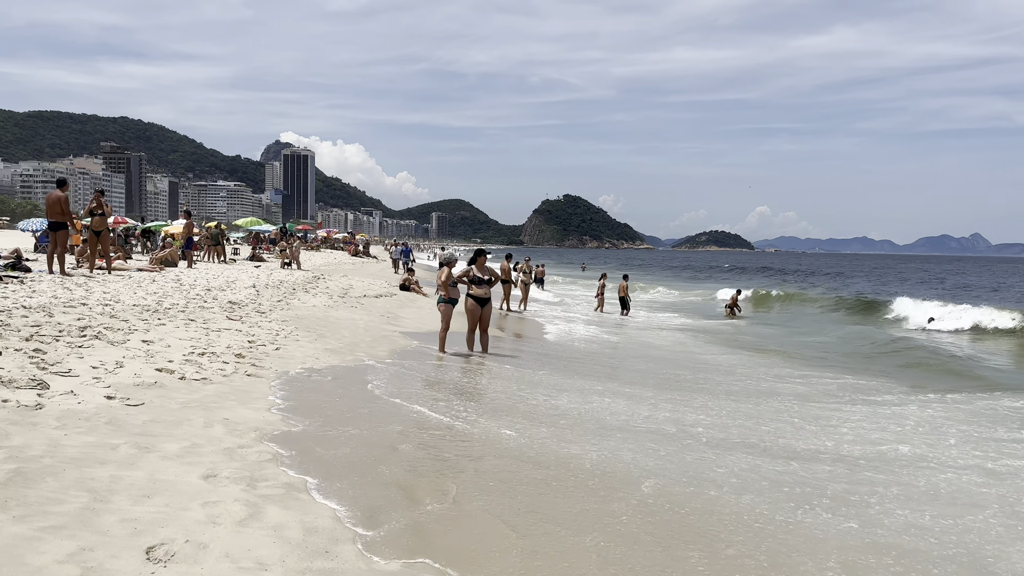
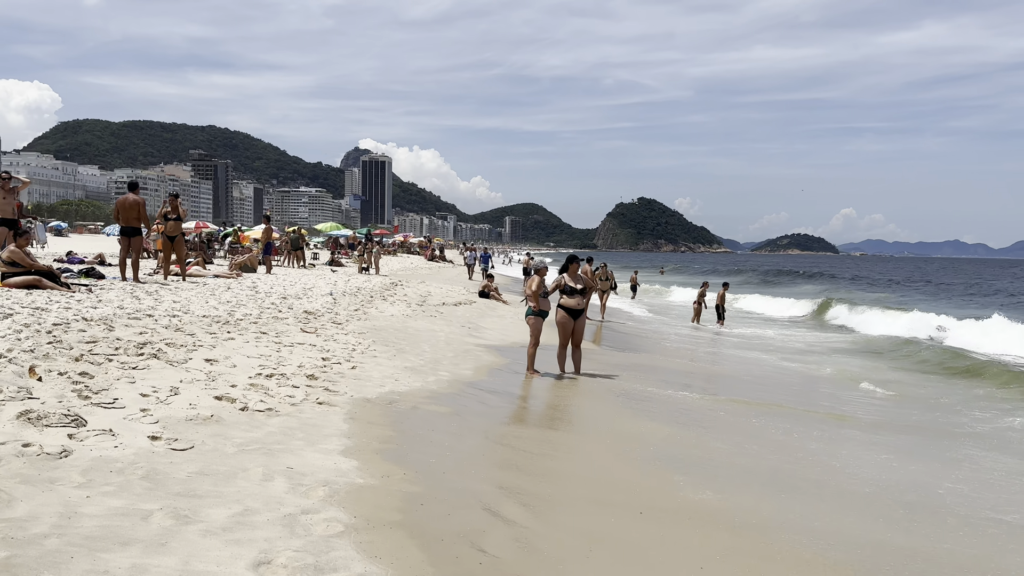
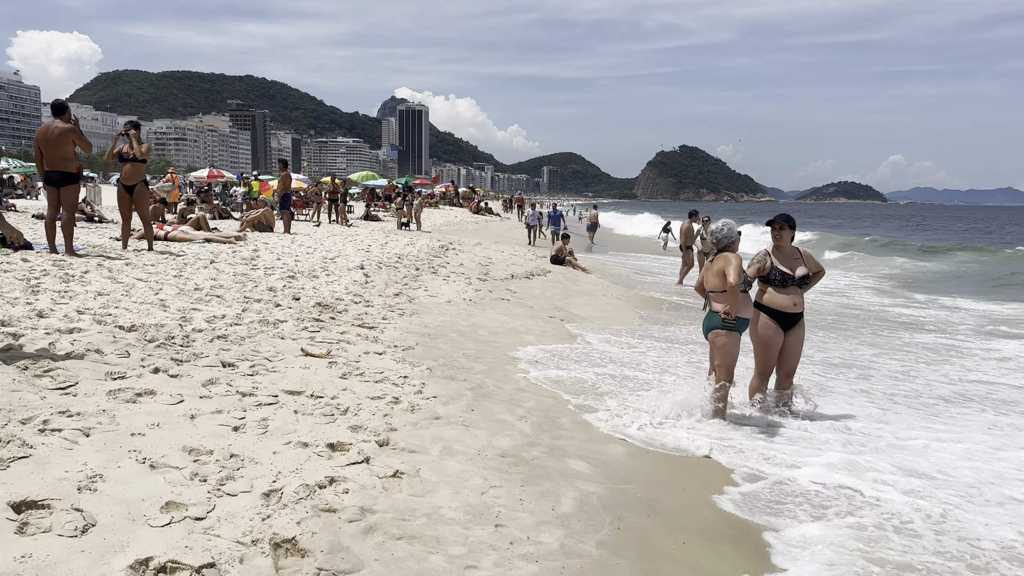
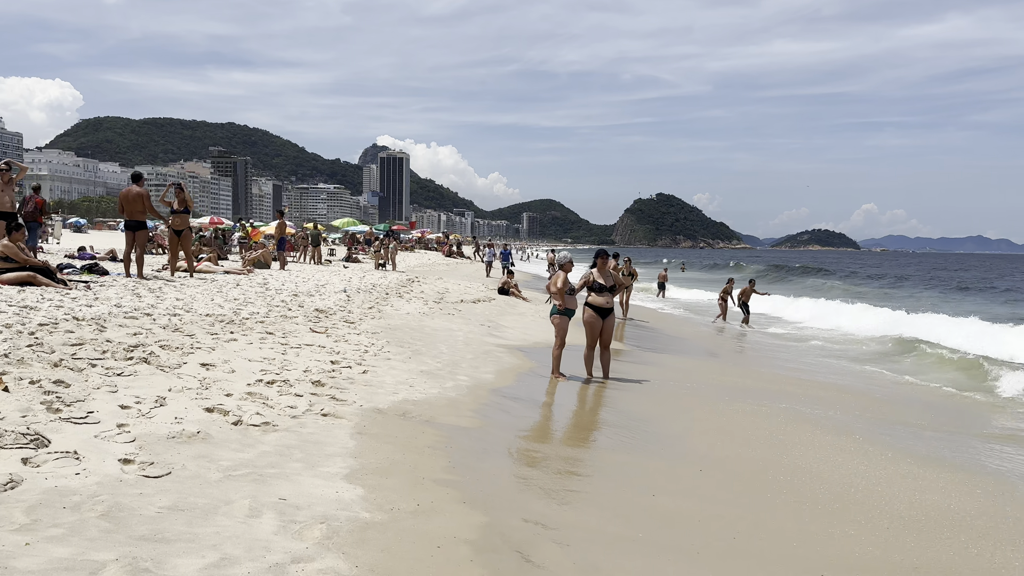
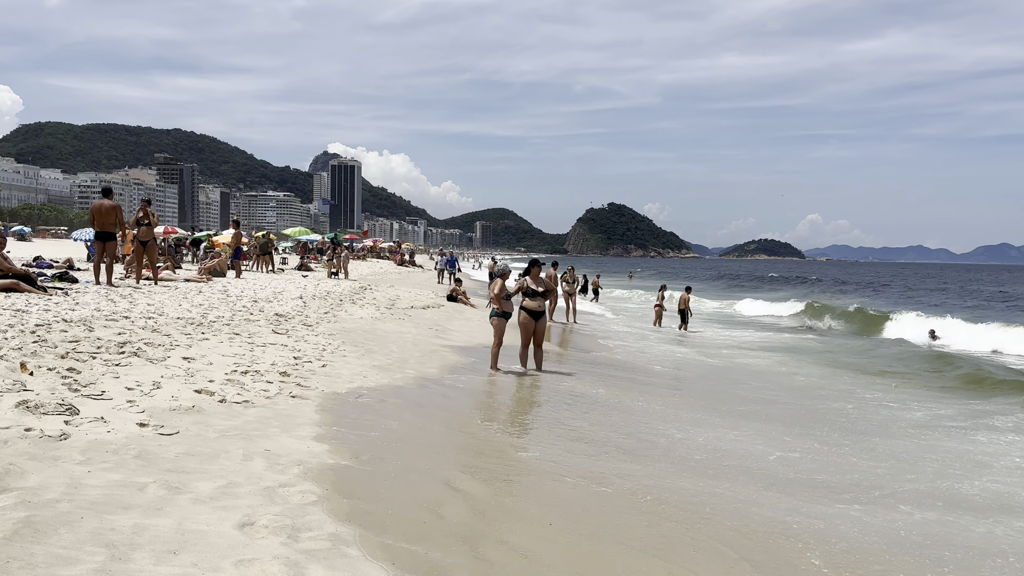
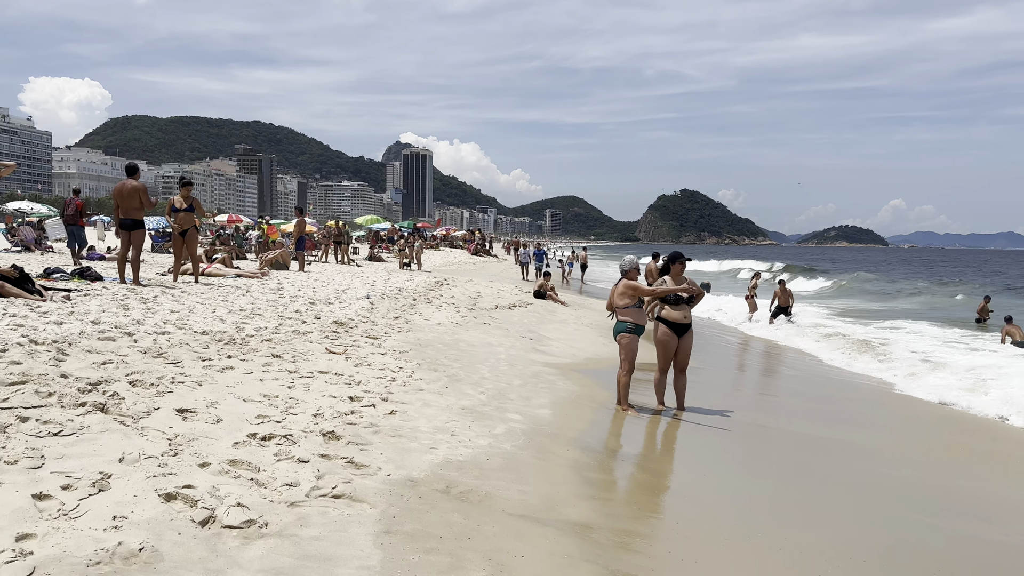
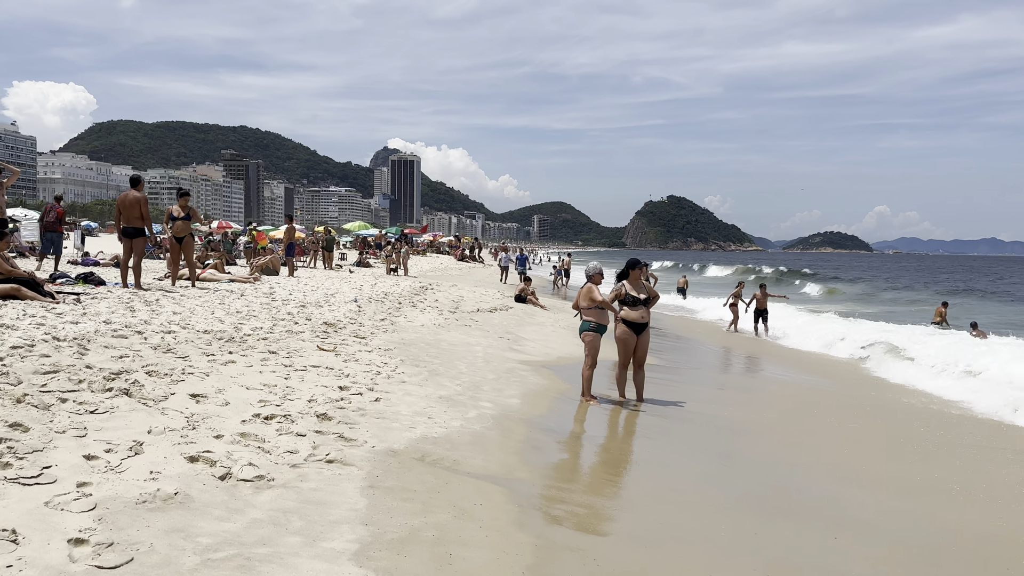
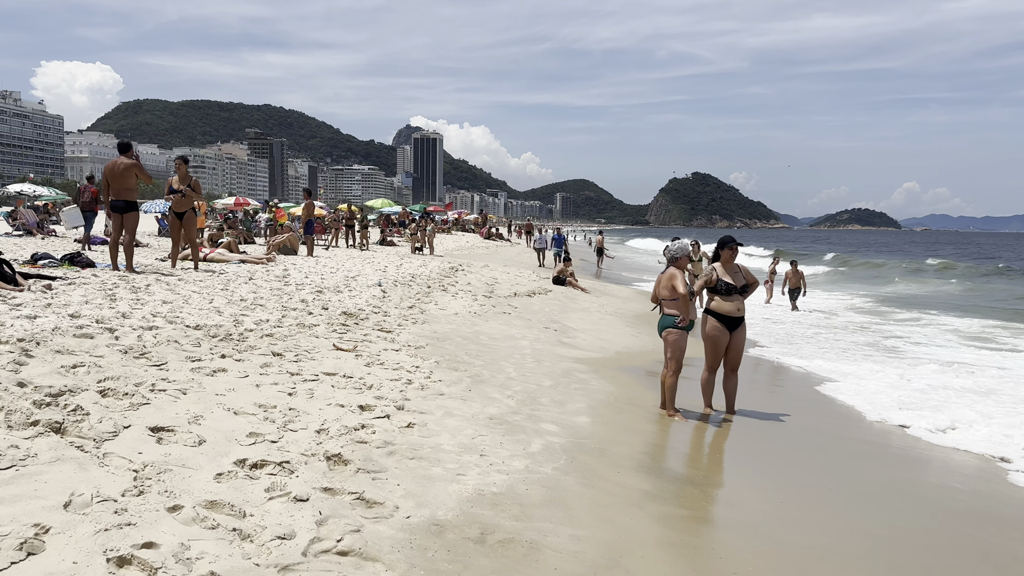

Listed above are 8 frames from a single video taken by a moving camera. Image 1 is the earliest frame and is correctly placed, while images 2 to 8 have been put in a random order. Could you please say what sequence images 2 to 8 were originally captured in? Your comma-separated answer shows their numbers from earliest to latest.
5, 2, 4, 7, 6, 8, 3
